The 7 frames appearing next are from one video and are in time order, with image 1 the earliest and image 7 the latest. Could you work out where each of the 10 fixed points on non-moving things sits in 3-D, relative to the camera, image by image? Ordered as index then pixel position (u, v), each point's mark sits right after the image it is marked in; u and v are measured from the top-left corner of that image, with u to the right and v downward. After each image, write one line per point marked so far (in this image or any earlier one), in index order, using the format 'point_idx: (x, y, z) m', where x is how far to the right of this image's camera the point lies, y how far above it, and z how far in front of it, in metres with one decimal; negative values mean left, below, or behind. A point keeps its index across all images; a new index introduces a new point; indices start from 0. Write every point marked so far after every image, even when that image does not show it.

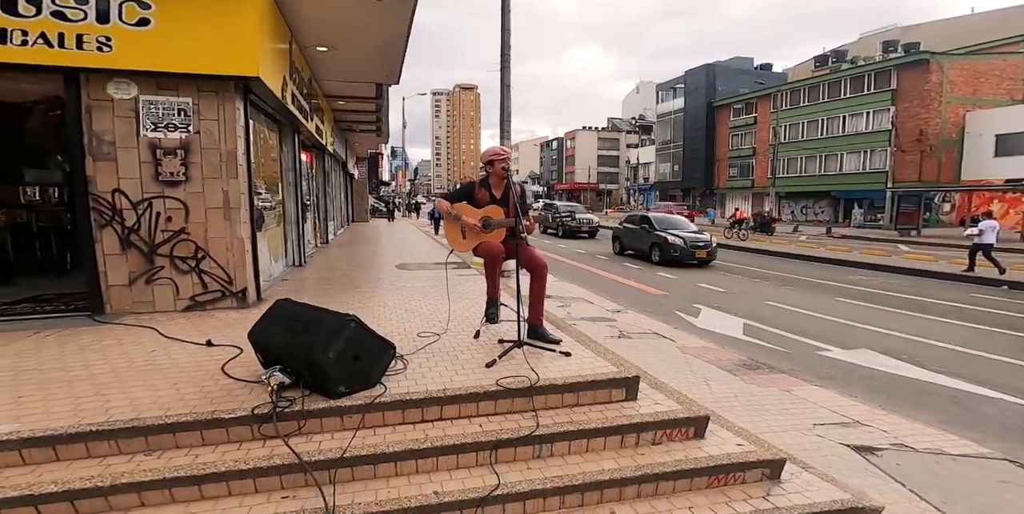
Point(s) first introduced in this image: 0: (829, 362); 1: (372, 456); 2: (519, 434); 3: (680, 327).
0: (+4.6, -1.4, +7.2) m
1: (-0.8, -1.1, +2.8) m
2: (0.0, -1.1, +3.2) m
3: (+3.2, -1.2, +9.1) m
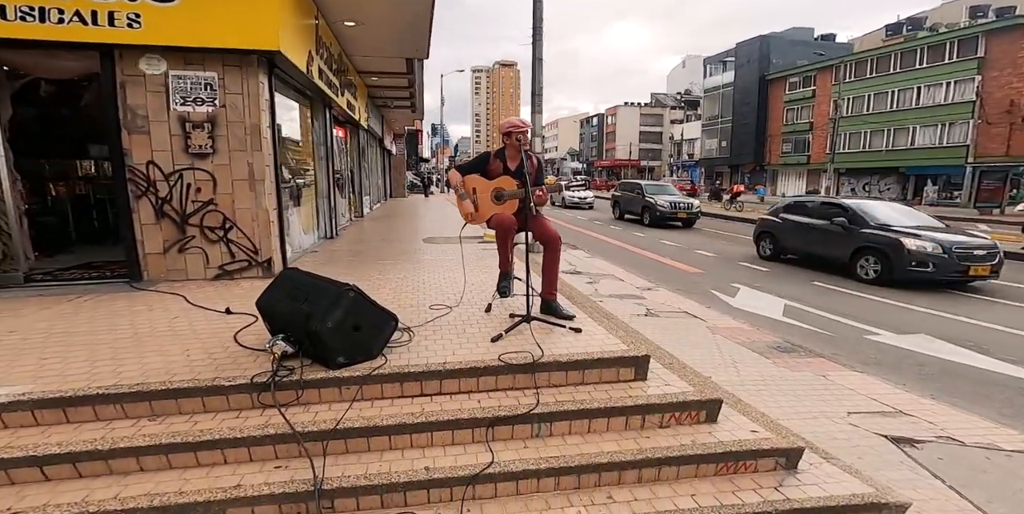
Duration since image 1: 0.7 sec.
0: (+4.9, -1.2, +6.7) m
1: (-0.8, -1.0, +2.8) m
2: (0.0, -1.0, +3.1) m
3: (+3.6, -0.8, +8.8) m
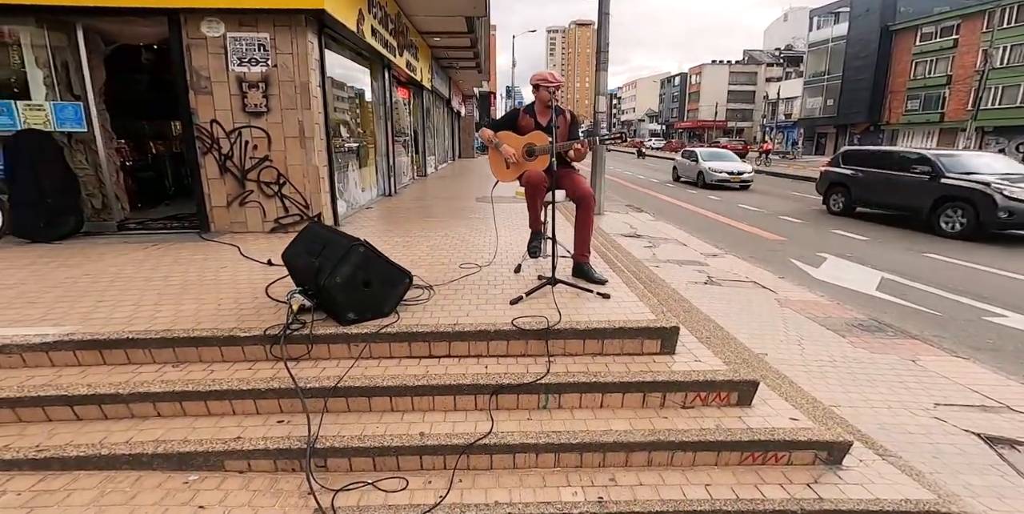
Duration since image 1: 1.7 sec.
0: (+5.4, -0.8, +5.8) m
1: (-0.8, -0.7, +2.8) m
2: (+0.1, -0.7, +2.9) m
3: (+4.5, -0.3, +8.0) m
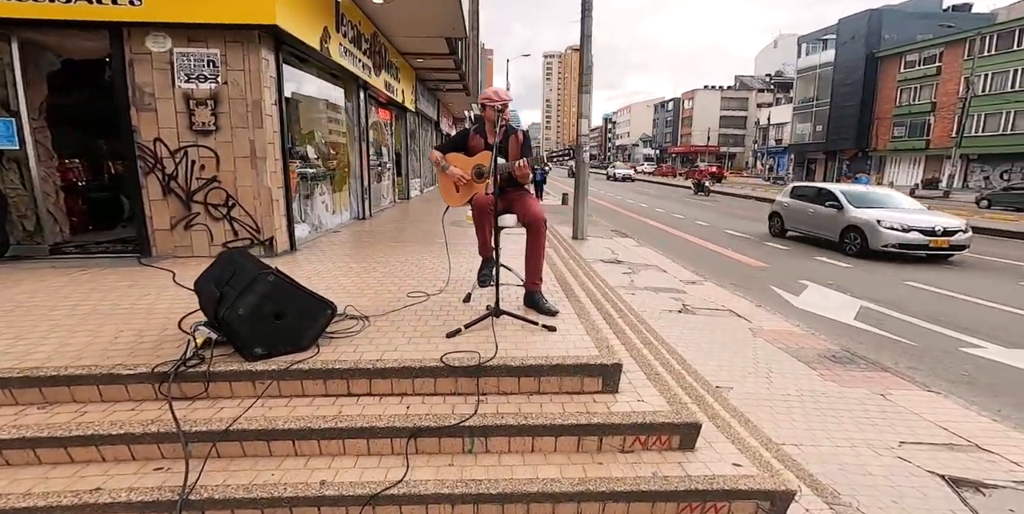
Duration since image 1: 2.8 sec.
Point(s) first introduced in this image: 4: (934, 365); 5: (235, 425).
0: (+5.0, -1.1, +5.6) m
1: (-1.2, -0.9, +2.5) m
2: (-0.4, -0.9, +2.7) m
3: (+4.0, -0.7, +7.8) m
4: (+4.5, -1.1, +5.4) m
5: (-1.4, -0.8, +2.6) m
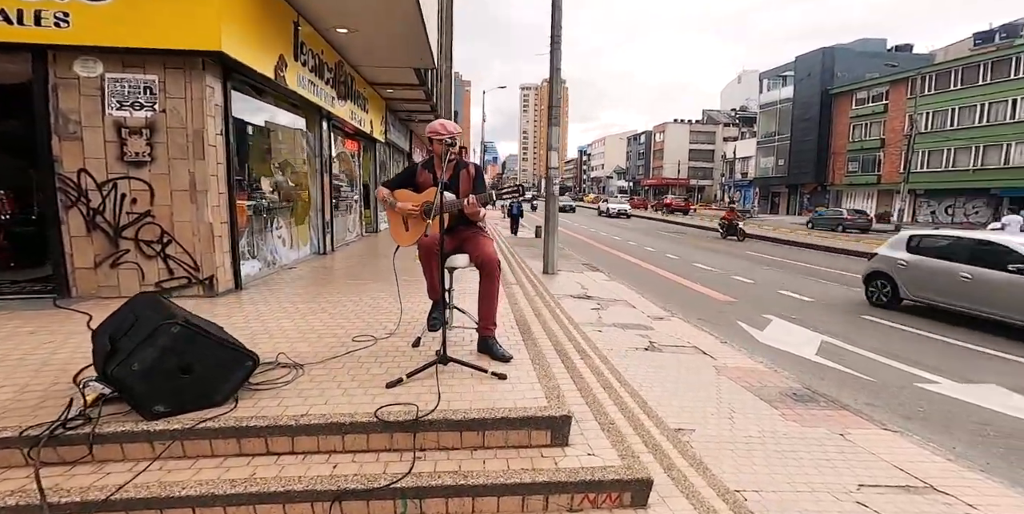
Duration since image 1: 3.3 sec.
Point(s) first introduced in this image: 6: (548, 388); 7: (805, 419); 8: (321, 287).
0: (+4.5, -1.6, +5.6) m
1: (-1.5, -1.1, +2.3) m
2: (-0.7, -1.1, +2.4) m
3: (+3.5, -1.3, +7.7) m
4: (+4.1, -1.6, +5.3) m
5: (-1.7, -1.1, +2.3) m
6: (+0.2, -0.9, +3.3) m
7: (+2.8, -1.5, +4.7) m
8: (-2.5, -0.4, +6.5) m
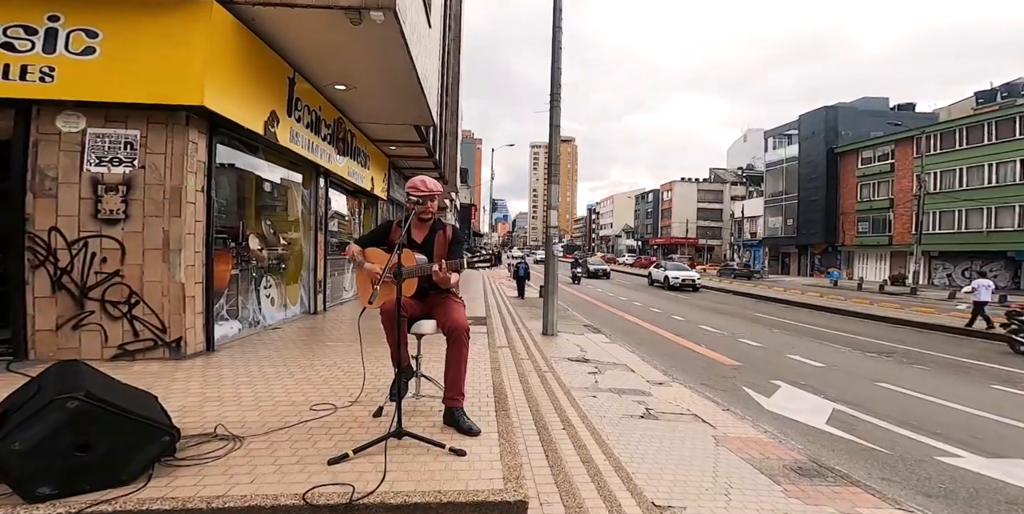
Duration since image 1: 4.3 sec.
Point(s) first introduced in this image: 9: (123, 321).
0: (+4.3, -2.2, +5.0) m
1: (-1.8, -1.4, +2.0) m
2: (-1.0, -1.4, +2.1) m
3: (+3.3, -2.2, +7.3) m
4: (+3.8, -2.2, +4.8) m
5: (-2.0, -1.3, +2.0) m
6: (0.0, -1.2, +3.0) m
7: (+2.6, -2.1, +4.3) m
8: (-2.6, -1.1, +6.3) m
9: (-3.7, -0.6, +4.8) m
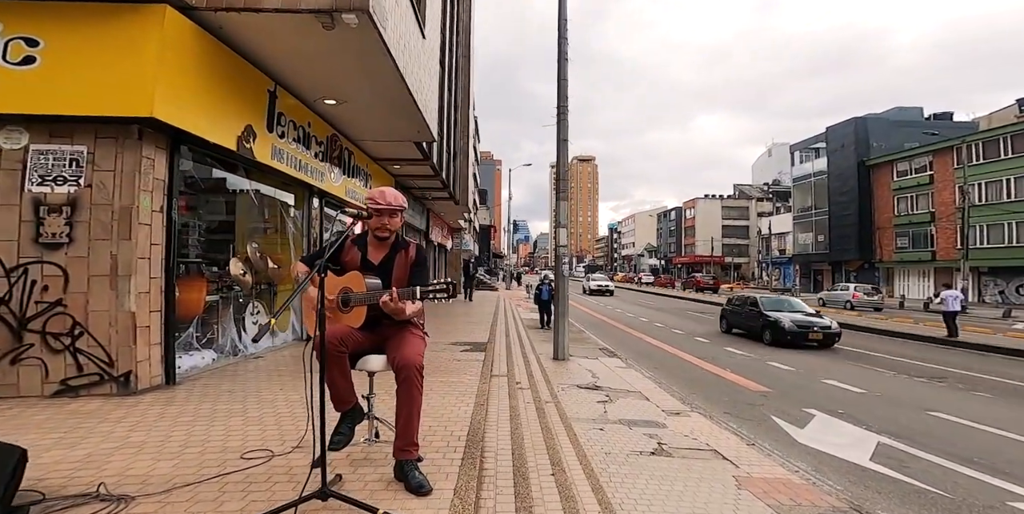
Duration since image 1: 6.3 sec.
0: (+4.2, -2.3, +4.2) m
1: (-2.1, -1.4, +1.4) m
2: (-1.2, -1.5, +1.5) m
3: (+3.3, -2.4, +6.4) m
4: (+3.7, -2.3, +4.0) m
5: (-2.3, -1.4, +1.5) m
6: (-0.3, -1.3, +2.4) m
7: (+2.4, -2.2, +3.5) m
8: (-2.7, -1.4, +5.8) m
9: (-3.9, -0.8, +4.4) m
